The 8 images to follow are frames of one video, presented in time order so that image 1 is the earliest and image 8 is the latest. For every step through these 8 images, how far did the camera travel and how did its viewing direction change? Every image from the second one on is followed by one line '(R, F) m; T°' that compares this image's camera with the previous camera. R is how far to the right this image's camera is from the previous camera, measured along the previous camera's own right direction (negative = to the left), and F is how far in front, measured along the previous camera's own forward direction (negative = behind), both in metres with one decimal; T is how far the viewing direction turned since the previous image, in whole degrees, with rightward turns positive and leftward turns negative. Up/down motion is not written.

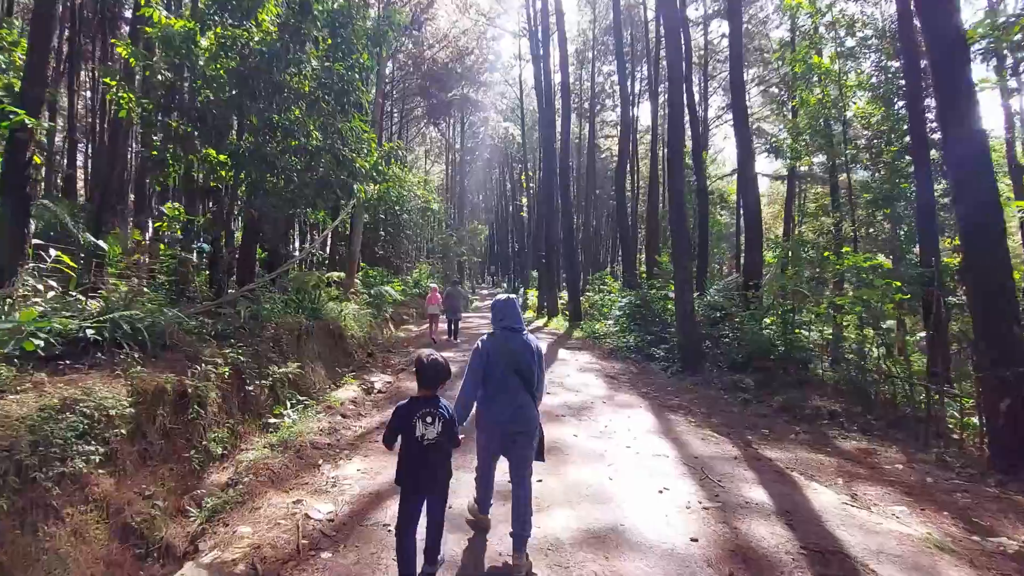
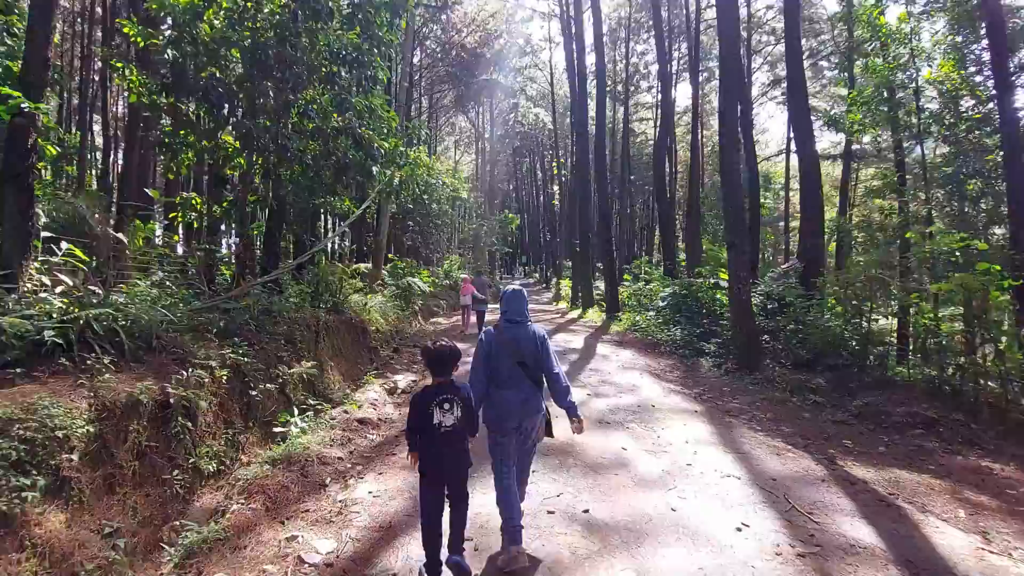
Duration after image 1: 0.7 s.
(-0.1, +0.9) m; -4°
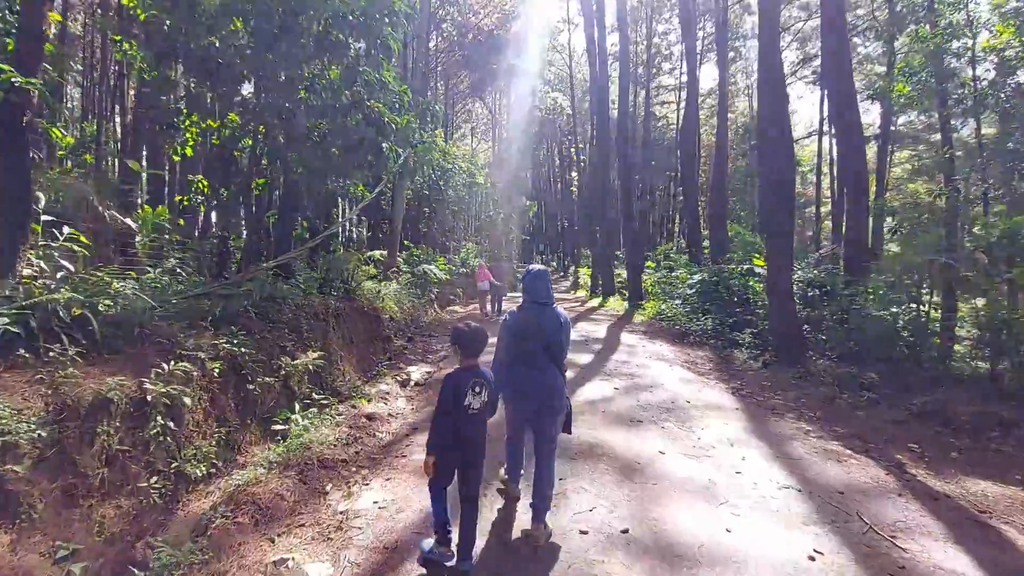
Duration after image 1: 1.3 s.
(-0.1, +0.6) m; -2°
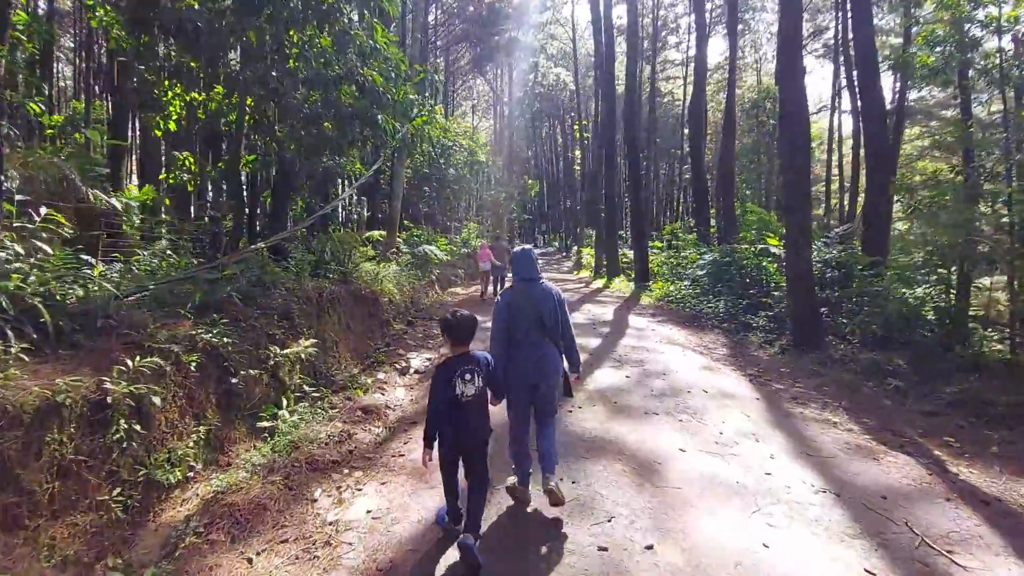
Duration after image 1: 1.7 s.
(0.0, +0.5) m; 0°
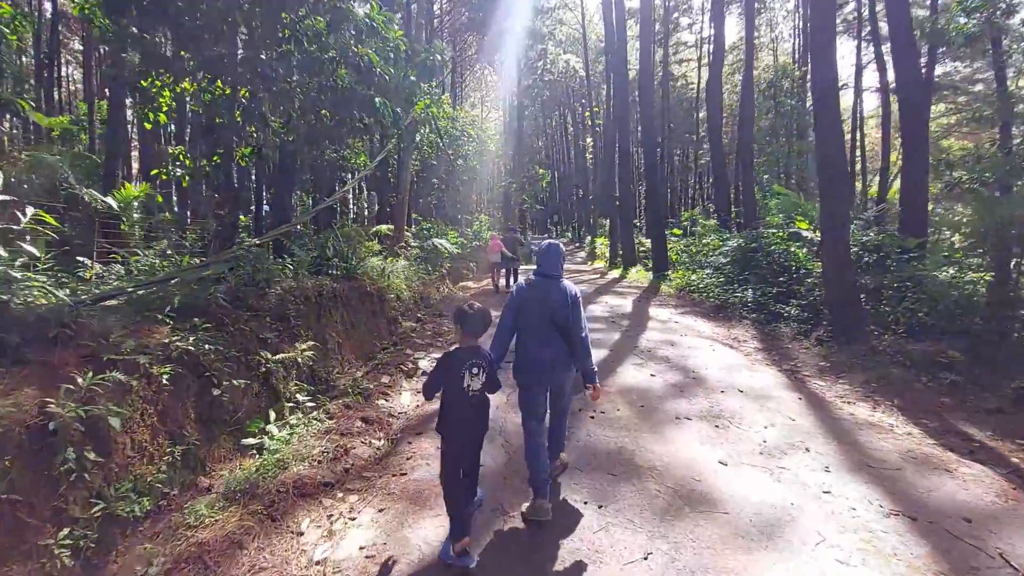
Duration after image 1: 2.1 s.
(0.0, +0.6) m; -2°
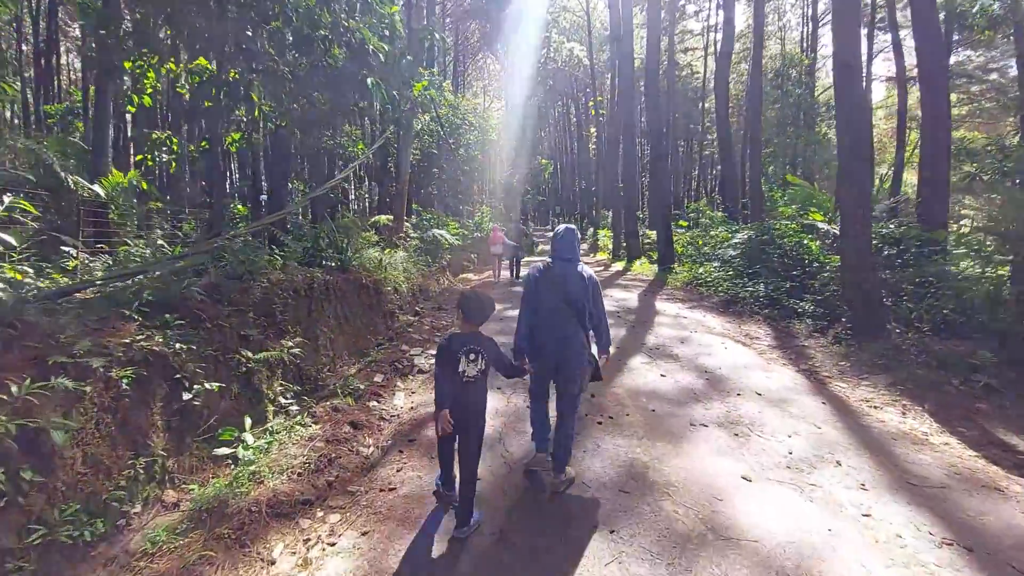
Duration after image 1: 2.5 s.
(0.0, +0.4) m; 0°
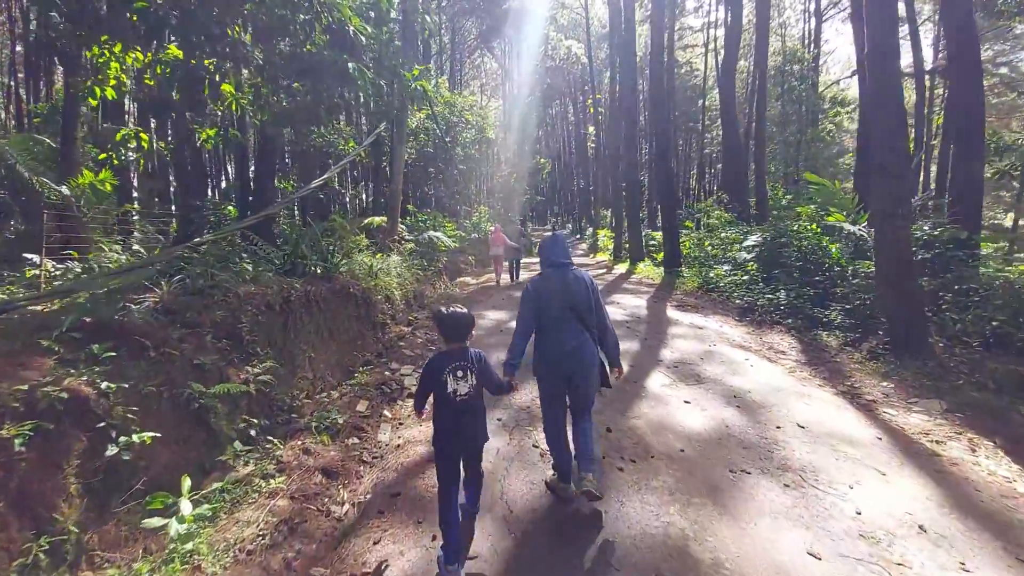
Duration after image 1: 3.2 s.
(0.0, +0.8) m; 0°
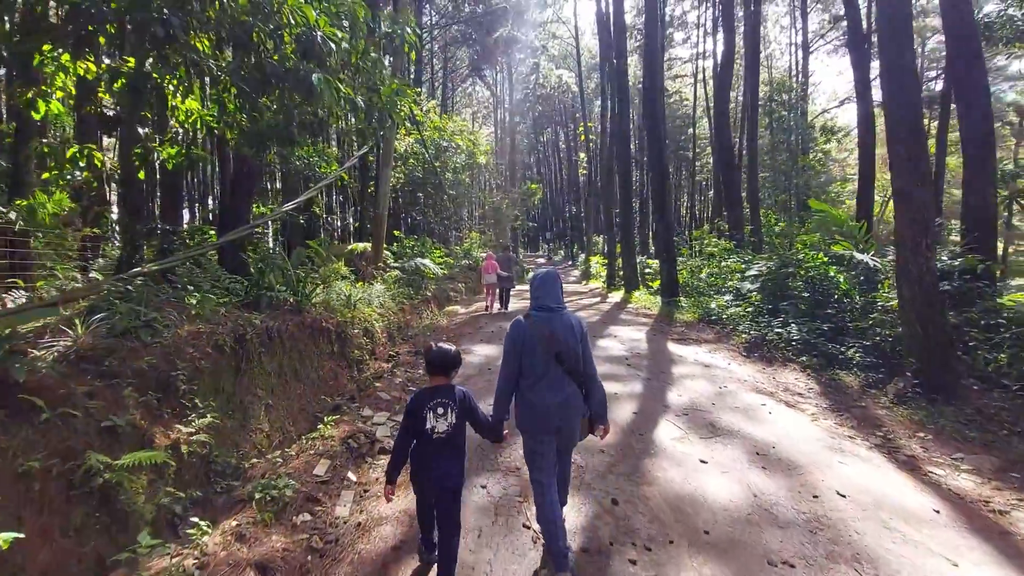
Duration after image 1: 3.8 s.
(0.0, +0.7) m; +1°
